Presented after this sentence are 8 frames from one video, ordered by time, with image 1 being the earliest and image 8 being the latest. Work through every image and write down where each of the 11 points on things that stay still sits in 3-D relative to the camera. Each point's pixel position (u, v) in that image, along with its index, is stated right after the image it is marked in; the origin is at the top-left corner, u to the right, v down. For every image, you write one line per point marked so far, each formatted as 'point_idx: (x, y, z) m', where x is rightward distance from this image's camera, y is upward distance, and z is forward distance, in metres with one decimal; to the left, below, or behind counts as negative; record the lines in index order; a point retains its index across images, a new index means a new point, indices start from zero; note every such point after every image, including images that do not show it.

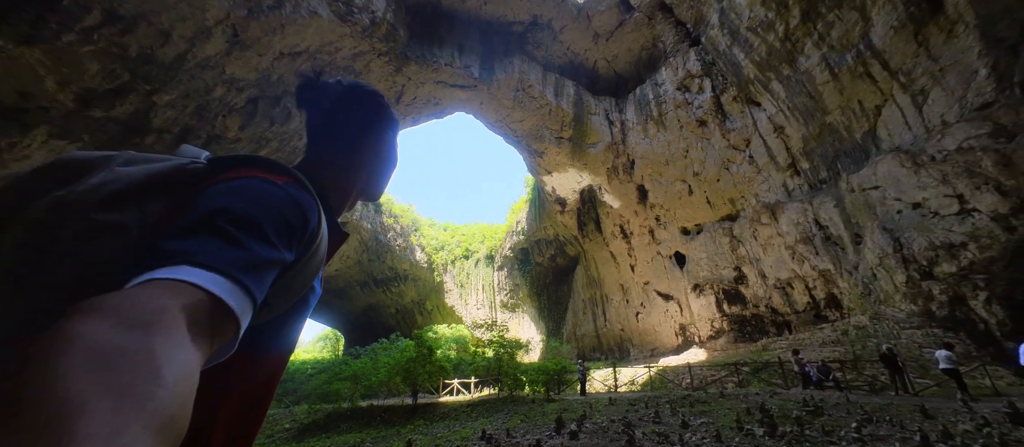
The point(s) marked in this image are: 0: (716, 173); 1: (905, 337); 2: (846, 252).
0: (+7.8, +1.9, +12.9) m
1: (+9.5, -2.7, +8.3) m
2: (+9.9, -0.9, +10.1) m
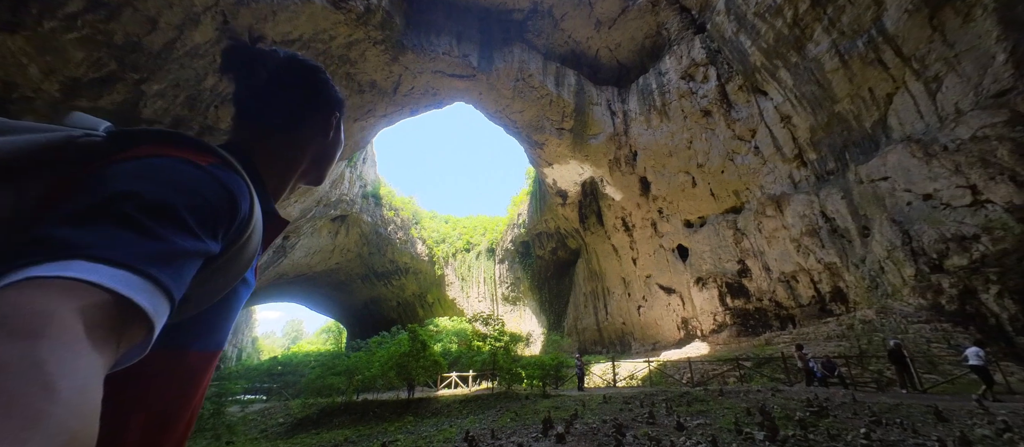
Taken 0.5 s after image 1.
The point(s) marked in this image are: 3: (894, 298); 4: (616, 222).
0: (+7.8, +2.2, +12.6) m
1: (+9.5, -2.5, +8.0) m
2: (+9.8, -0.6, +9.8) m
3: (+9.9, -1.9, +8.8) m
4: (+4.9, 0.0, +15.9) m
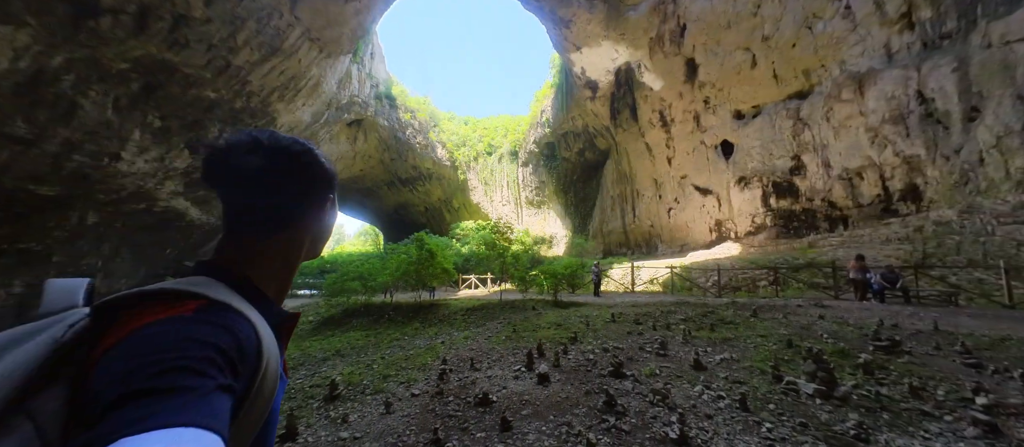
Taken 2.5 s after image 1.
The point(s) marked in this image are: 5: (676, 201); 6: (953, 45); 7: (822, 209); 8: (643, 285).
0: (+8.3, +5.6, +10.1) m
1: (+9.8, -0.2, +6.8) m
2: (+10.3, +2.1, +8.0) m
3: (+10.3, +0.6, +7.4) m
4: (+5.8, +4.4, +14.1) m
5: (+6.9, +0.9, +14.2) m
6: (+10.2, +4.1, +7.8) m
7: (+9.5, +0.5, +10.4) m
8: (+4.0, -1.9, +10.5) m
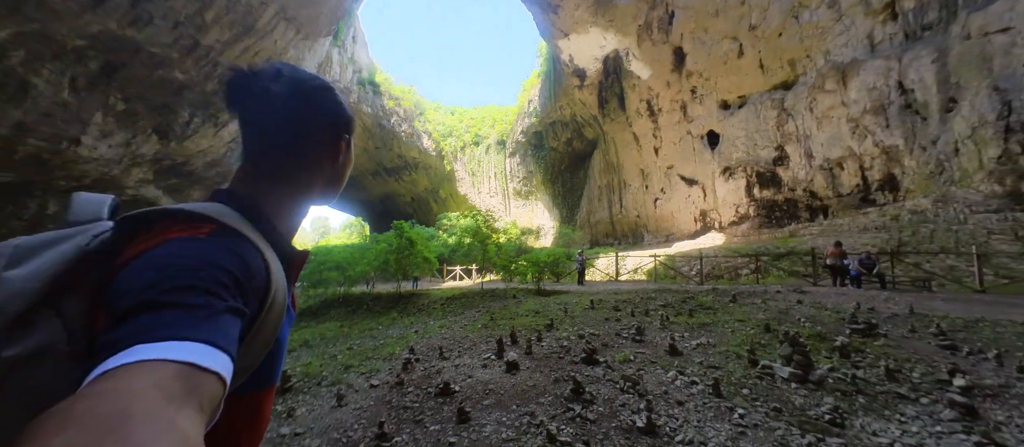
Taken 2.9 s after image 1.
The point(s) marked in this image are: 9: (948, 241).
0: (+7.9, +5.9, +10.1) m
1: (+9.5, 0.0, +7.0) m
2: (+9.9, +2.4, +8.1) m
3: (+10.0, +0.8, +7.6) m
4: (+5.3, +4.8, +14.0) m
5: (+6.3, +1.4, +14.2) m
6: (+9.8, +4.4, +7.9) m
7: (+9.1, +0.8, +10.6) m
8: (+3.6, -1.6, +10.6) m
9: (+9.0, -0.4, +6.9) m
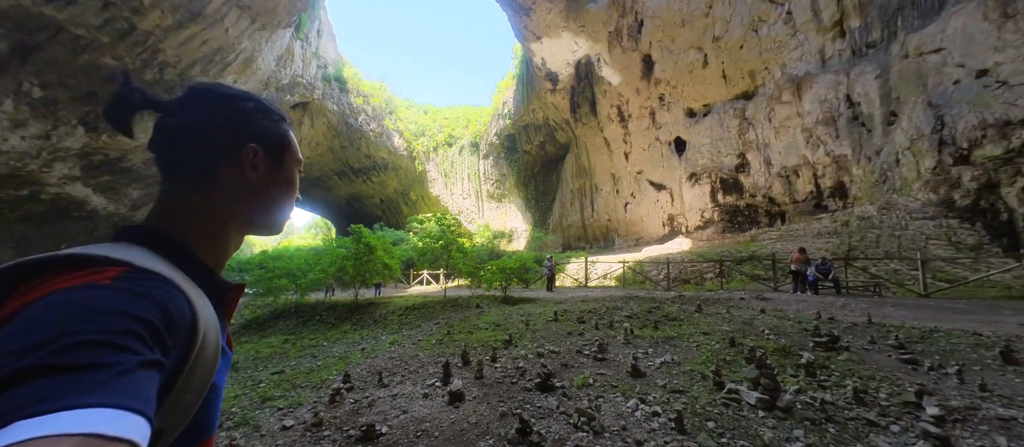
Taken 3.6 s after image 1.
0: (+7.1, +5.8, +10.5) m
1: (+8.8, -0.1, +7.5) m
2: (+9.2, +2.2, +8.6) m
3: (+9.3, +0.7, +8.1) m
4: (+4.1, +4.7, +14.2) m
5: (+5.1, +1.2, +14.5) m
6: (+9.1, +4.2, +8.5) m
7: (+8.1, +0.6, +11.0) m
8: (+2.7, -1.7, +10.6) m
9: (+8.3, -0.5, +7.4) m
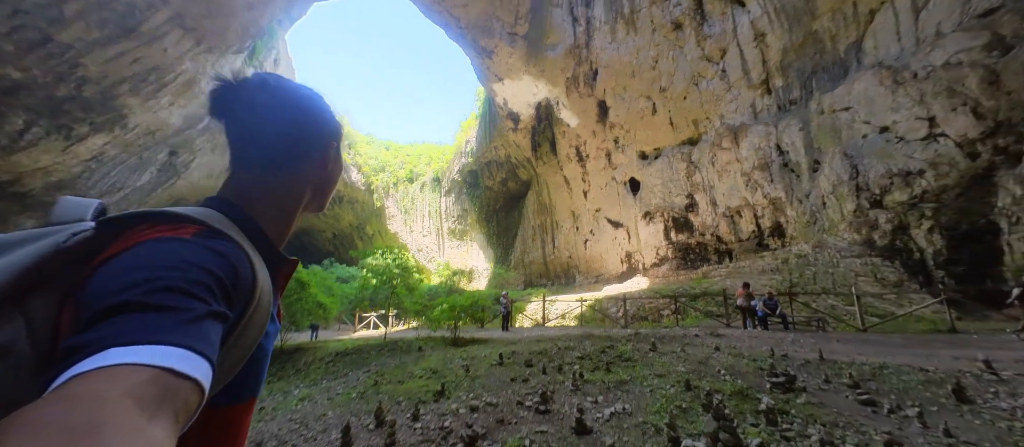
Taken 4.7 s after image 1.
0: (+5.8, +4.5, +11.5) m
1: (+7.9, -1.0, +8.1) m
2: (+8.1, +1.2, +9.5) m
3: (+8.2, -0.3, +8.8) m
4: (+2.5, +3.1, +14.7) m
5: (+3.4, -0.4, +14.7) m
6: (+8.0, +3.2, +9.5) m
7: (+6.8, -0.6, +11.6) m
8: (+1.4, -2.8, +10.3) m
9: (+7.3, -1.4, +7.9) m
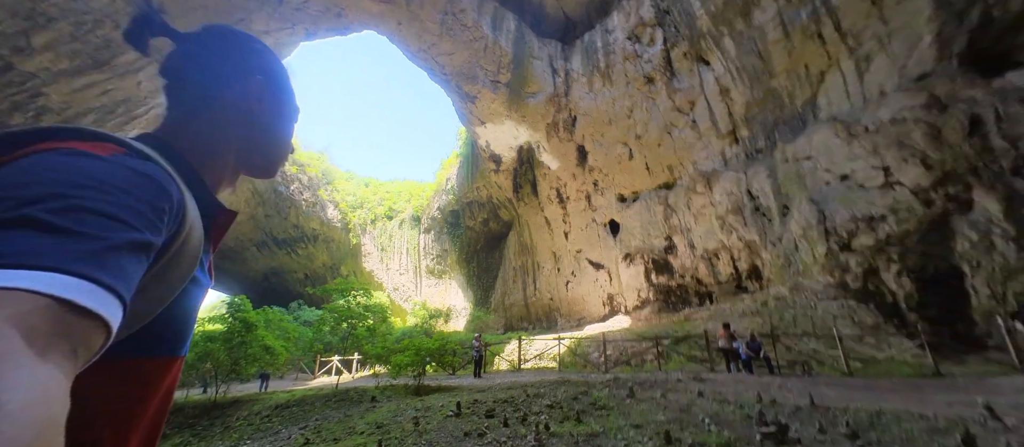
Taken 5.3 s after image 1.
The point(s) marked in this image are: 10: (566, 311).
0: (+5.2, +3.1, +12.1) m
1: (+7.3, -2.0, +8.1) m
2: (+7.5, 0.0, +9.8) m
3: (+7.7, -1.4, +8.9) m
4: (+1.7, +1.3, +14.9) m
5: (+2.6, -2.2, +14.5) m
6: (+7.5, +2.0, +10.1) m
7: (+6.1, -2.1, +11.5) m
8: (+0.7, -4.0, +9.8) m
9: (+6.8, -2.3, +7.8) m
10: (+2.4, -3.8, +14.8) m
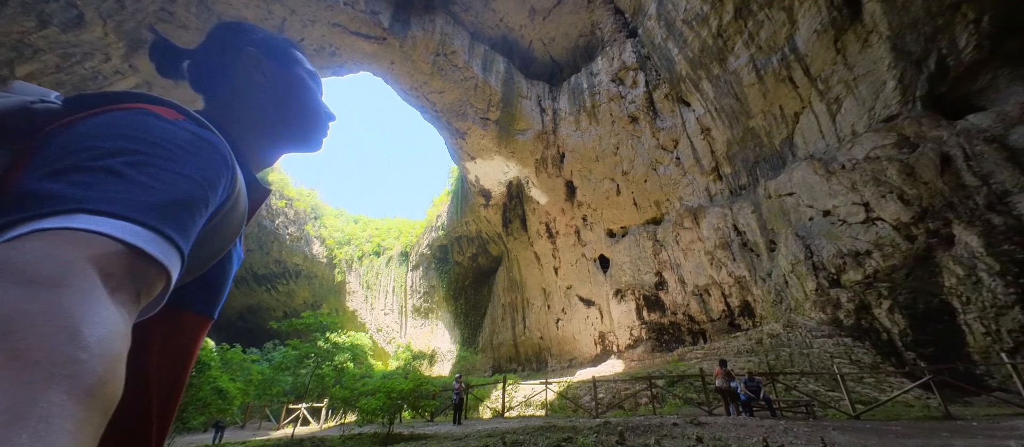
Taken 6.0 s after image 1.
0: (+4.8, +1.8, +12.3) m
1: (+7.0, -2.8, +7.8) m
2: (+7.1, -1.0, +9.7) m
3: (+7.3, -2.3, +8.7) m
4: (+1.2, -0.2, +14.9) m
5: (+2.1, -3.6, +14.1) m
6: (+7.1, +0.9, +10.2) m
7: (+5.7, -3.3, +11.2) m
8: (+0.3, -4.9, +9.1) m
9: (+6.5, -3.1, +7.5) m
10: (+1.9, -5.3, +14.2) m
